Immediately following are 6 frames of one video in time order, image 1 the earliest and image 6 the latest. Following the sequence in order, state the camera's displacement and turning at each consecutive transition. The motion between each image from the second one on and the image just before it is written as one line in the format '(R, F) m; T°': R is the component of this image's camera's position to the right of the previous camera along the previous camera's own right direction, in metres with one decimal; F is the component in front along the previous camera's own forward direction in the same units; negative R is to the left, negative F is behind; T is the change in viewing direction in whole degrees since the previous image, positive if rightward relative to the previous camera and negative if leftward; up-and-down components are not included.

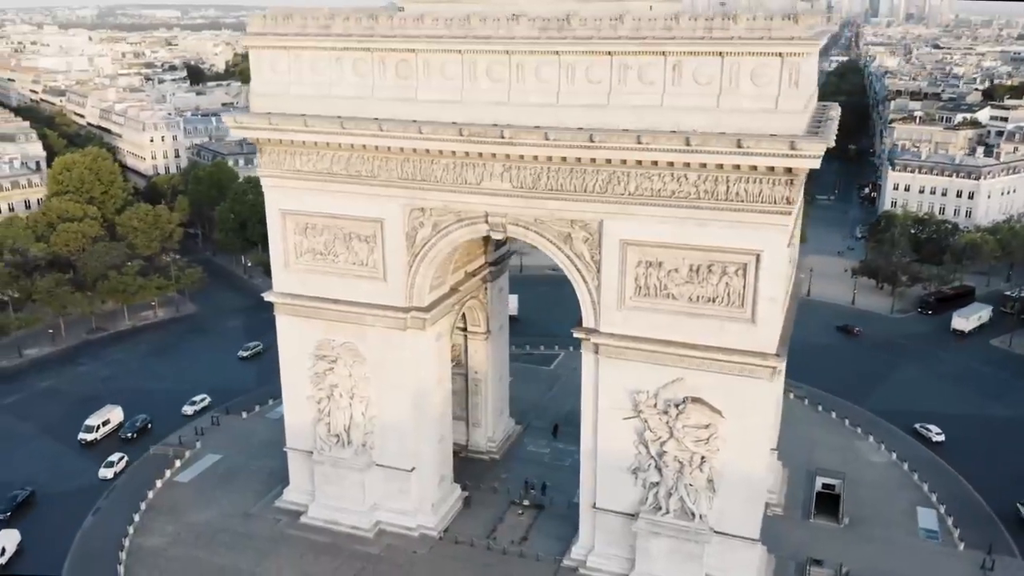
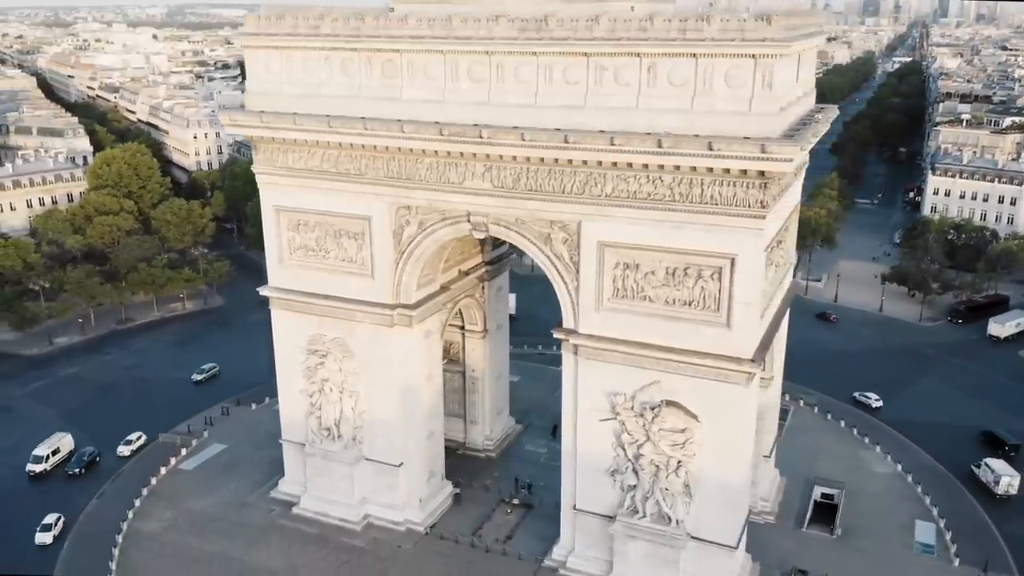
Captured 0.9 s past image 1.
(+1.6, 0.0) m; -3°
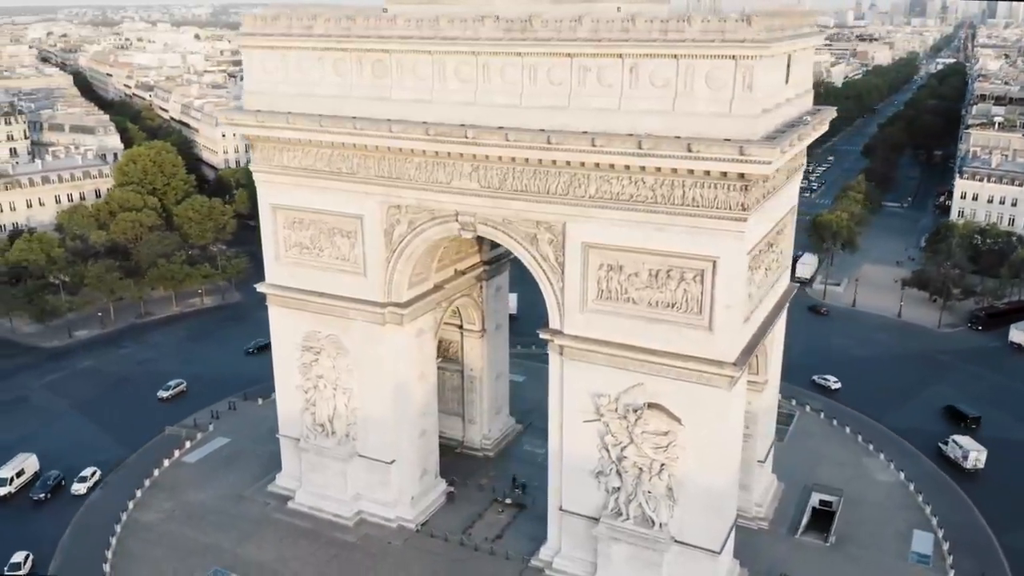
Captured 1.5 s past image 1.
(+1.1, 0.0) m; -2°
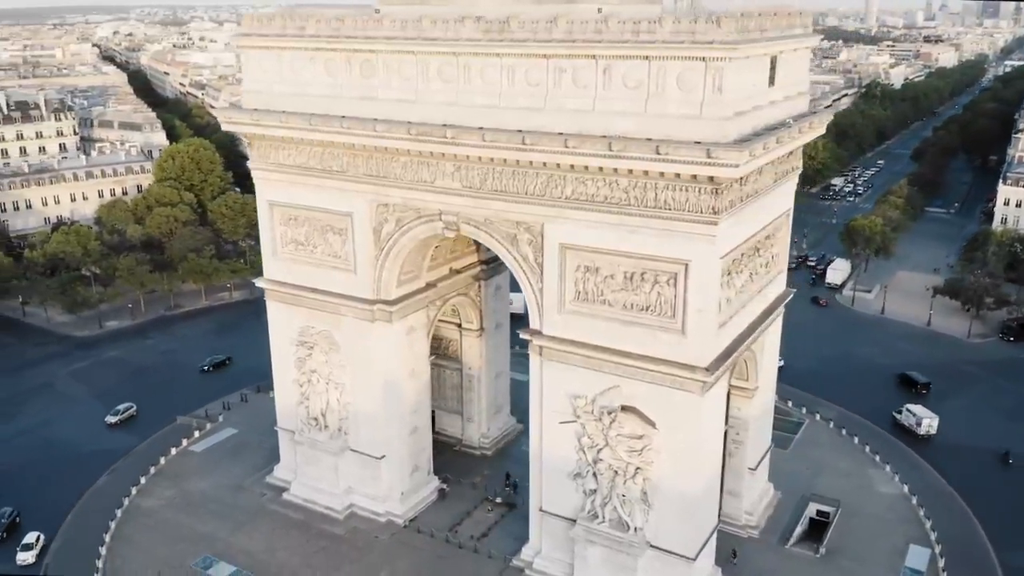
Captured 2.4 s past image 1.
(+1.6, 0.0) m; -3°
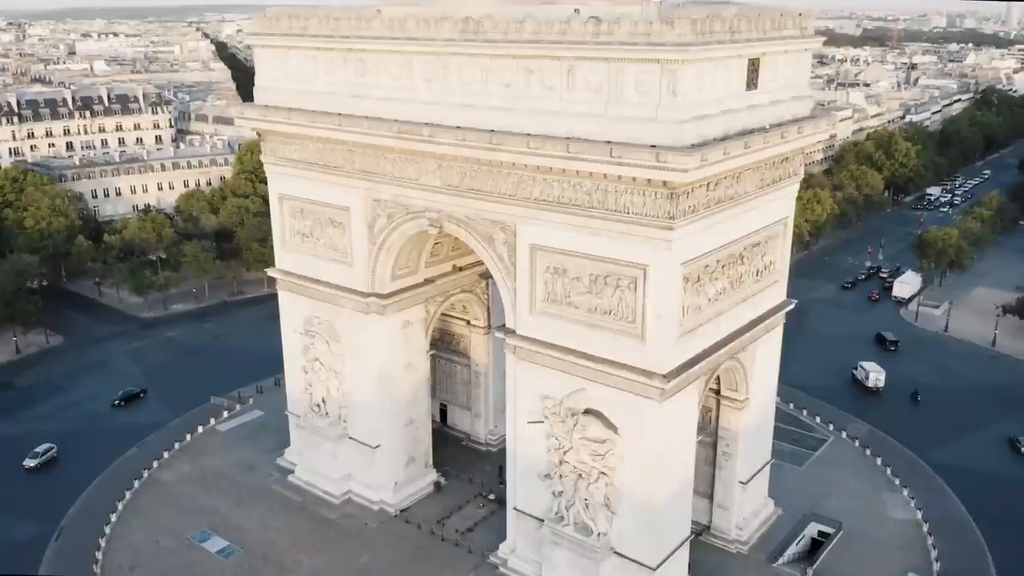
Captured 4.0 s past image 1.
(+2.9, 0.0) m; -7°
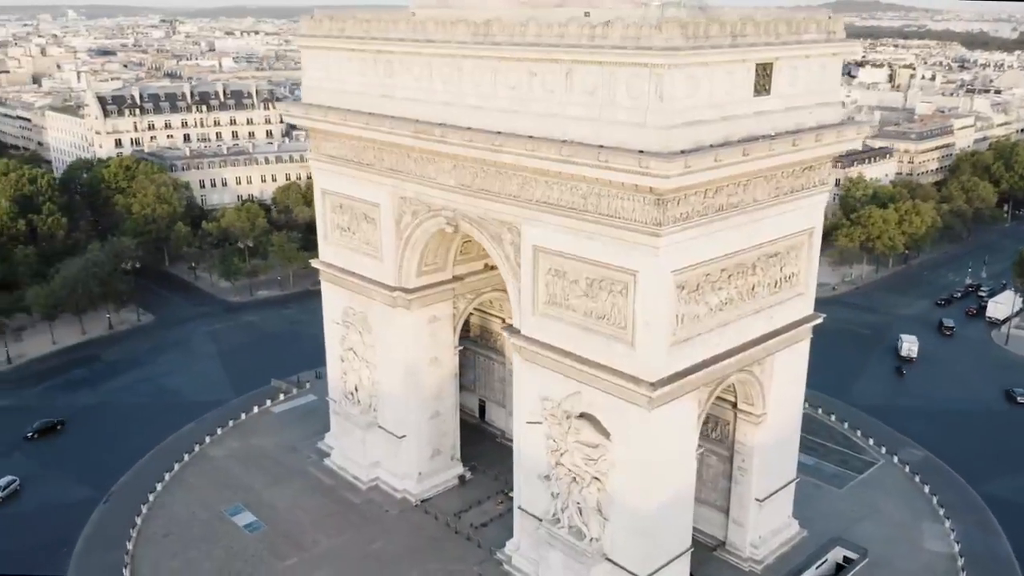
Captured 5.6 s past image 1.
(+2.5, 0.0) m; -8°
